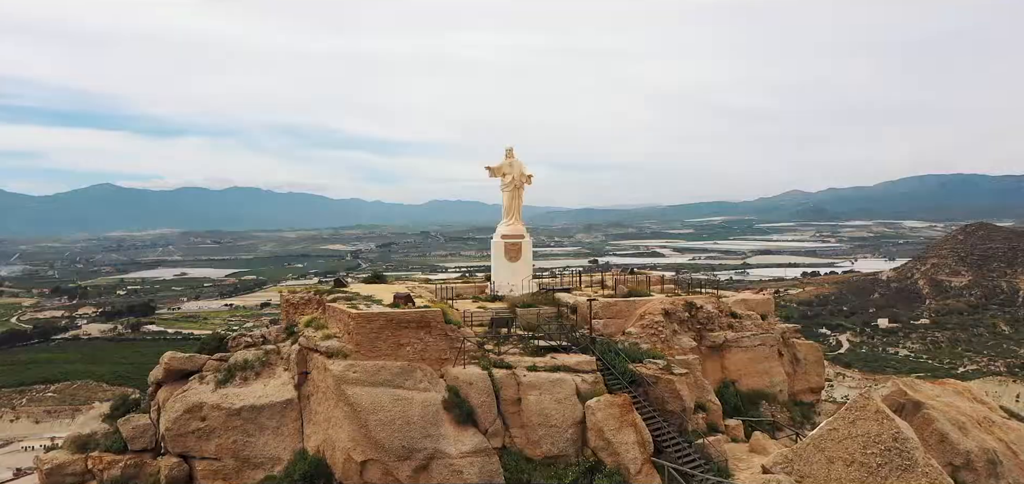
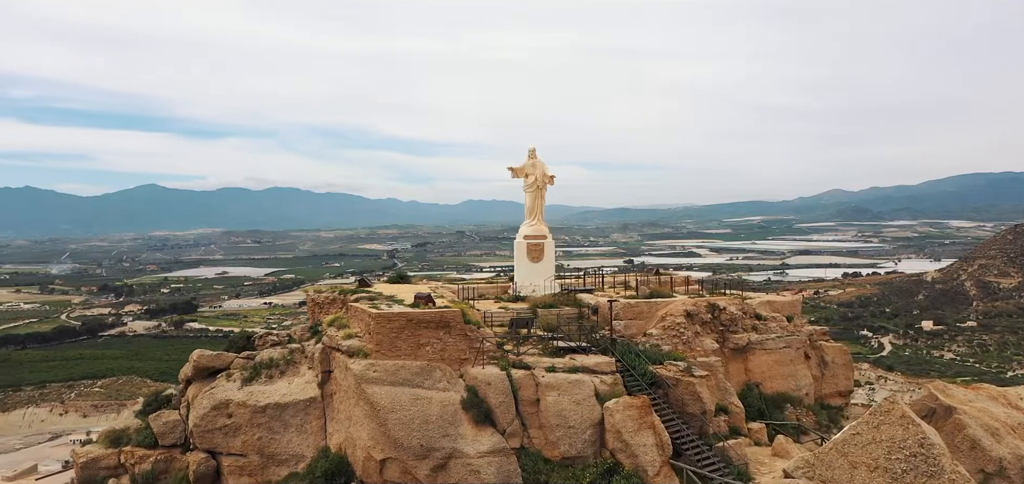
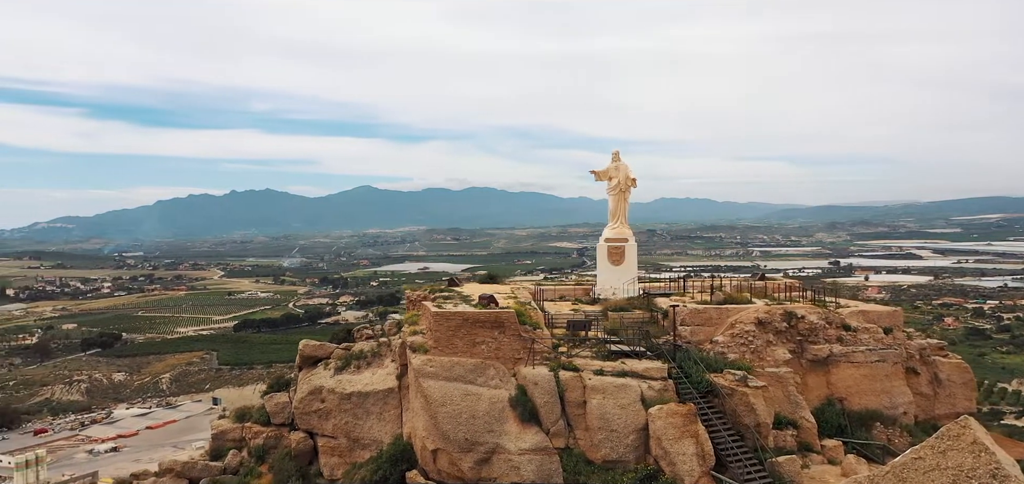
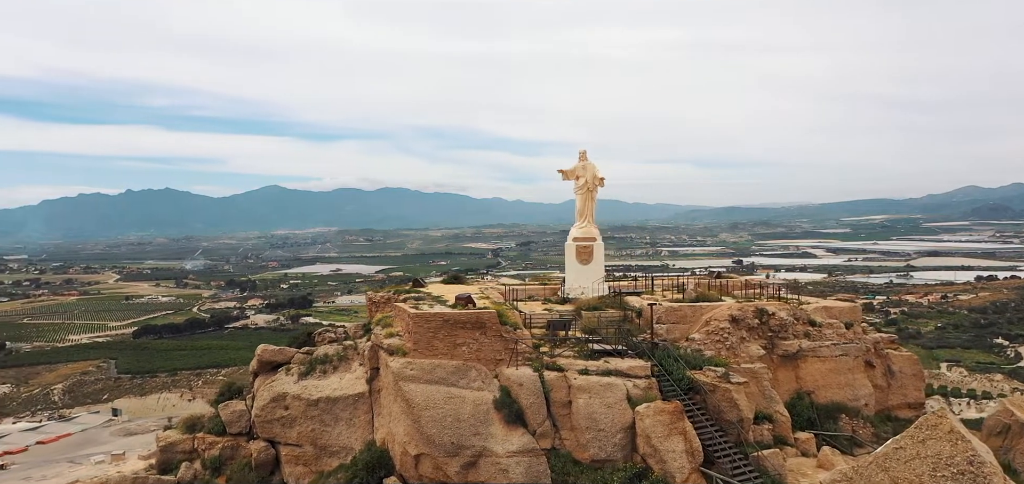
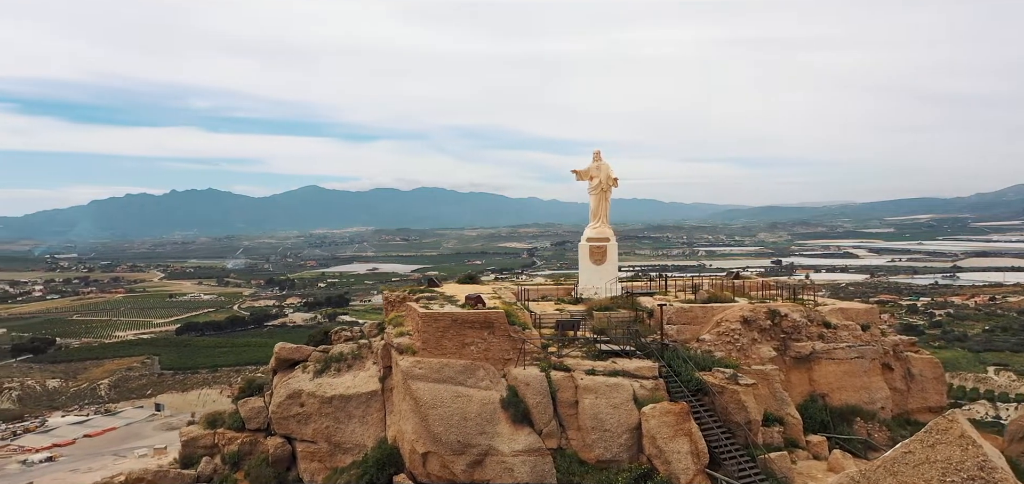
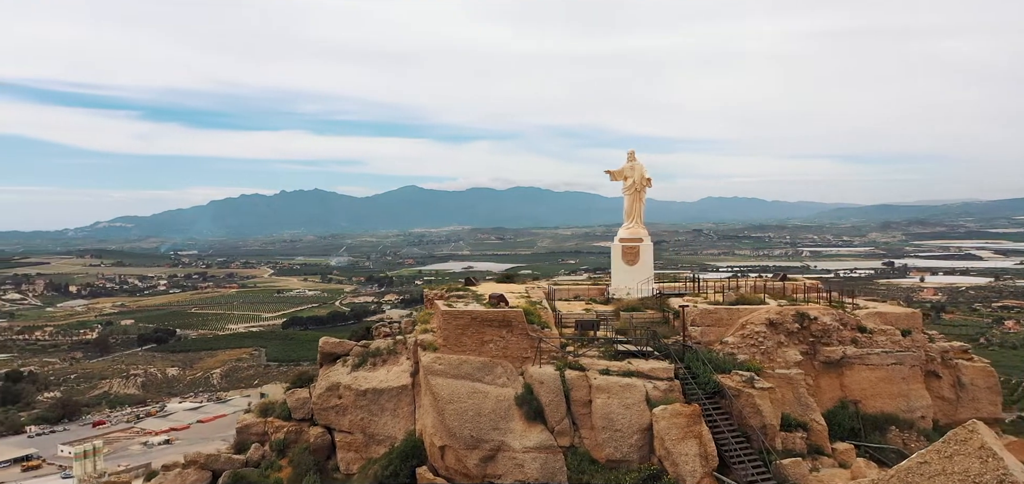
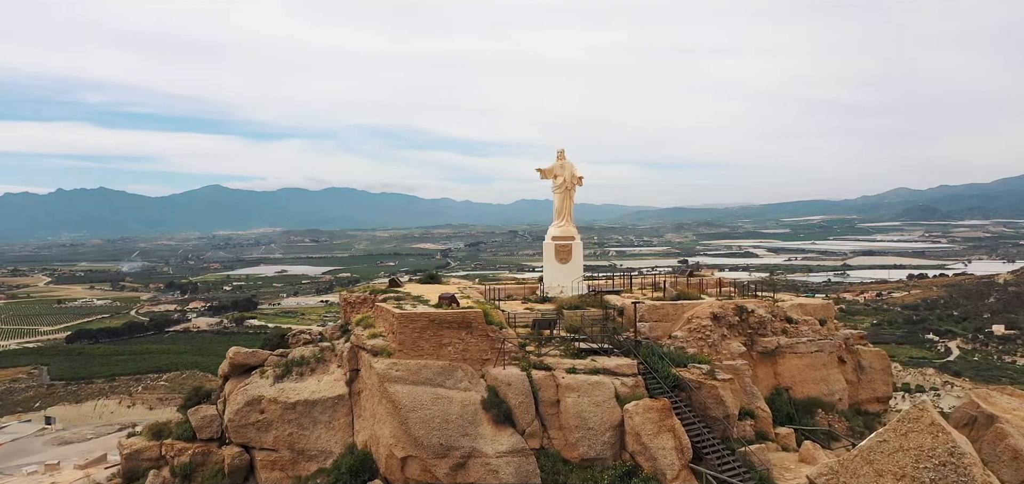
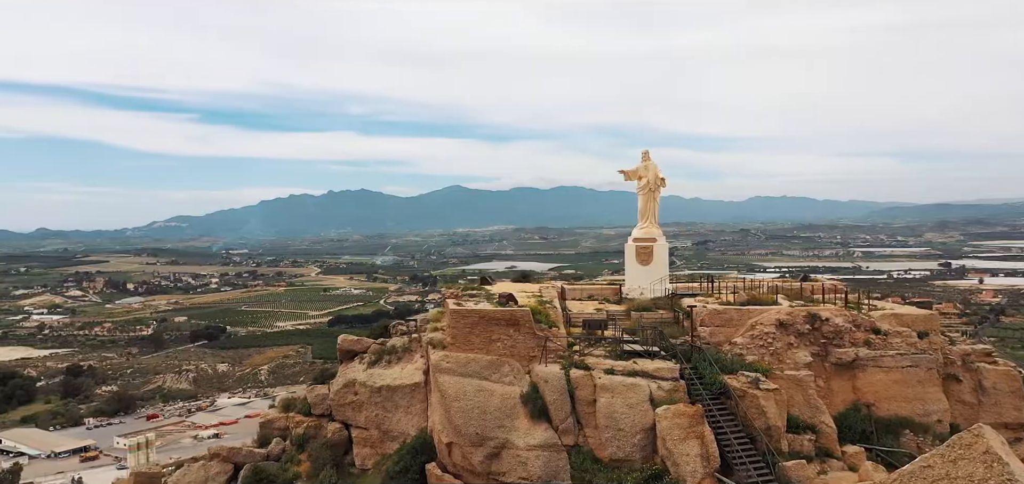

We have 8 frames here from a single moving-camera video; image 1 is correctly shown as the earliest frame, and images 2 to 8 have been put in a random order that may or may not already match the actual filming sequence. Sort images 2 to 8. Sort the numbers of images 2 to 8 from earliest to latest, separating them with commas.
2, 7, 4, 5, 3, 6, 8
